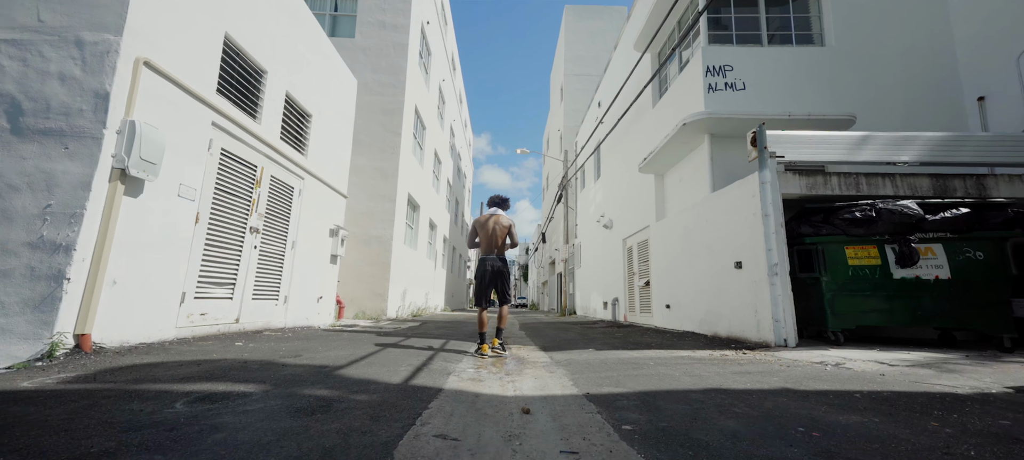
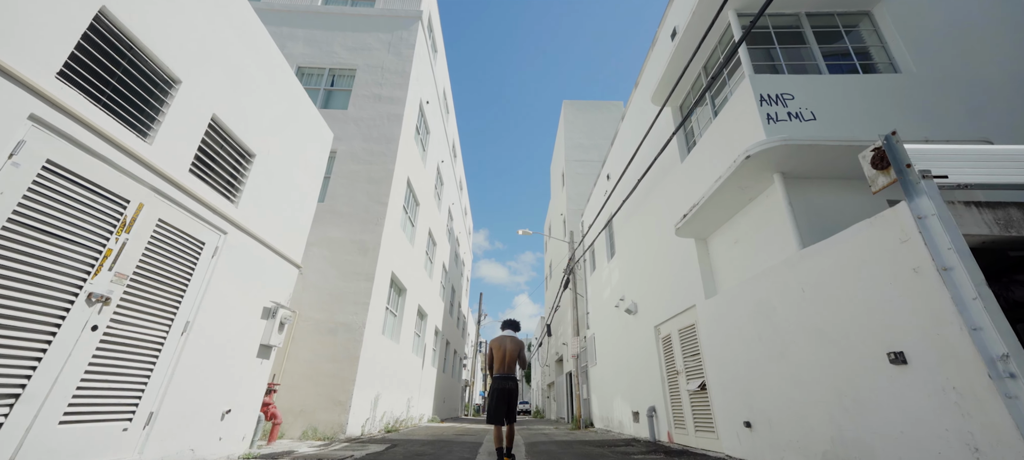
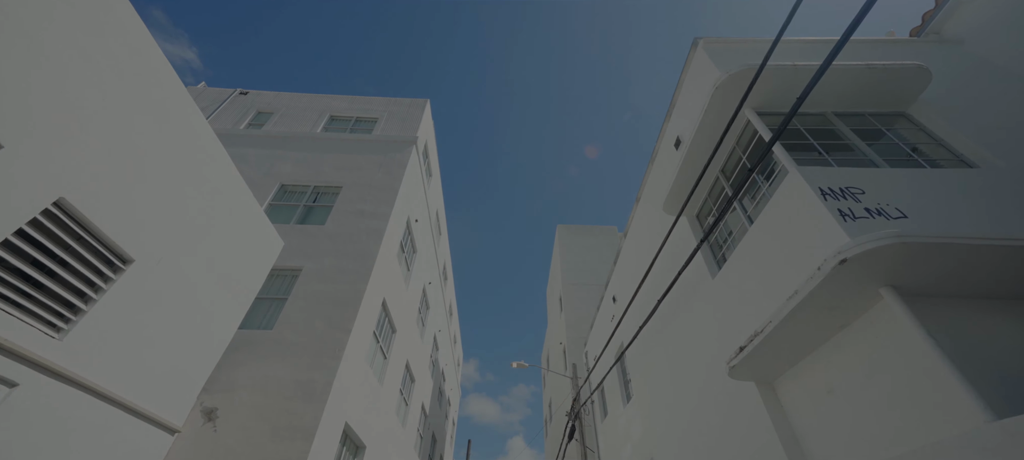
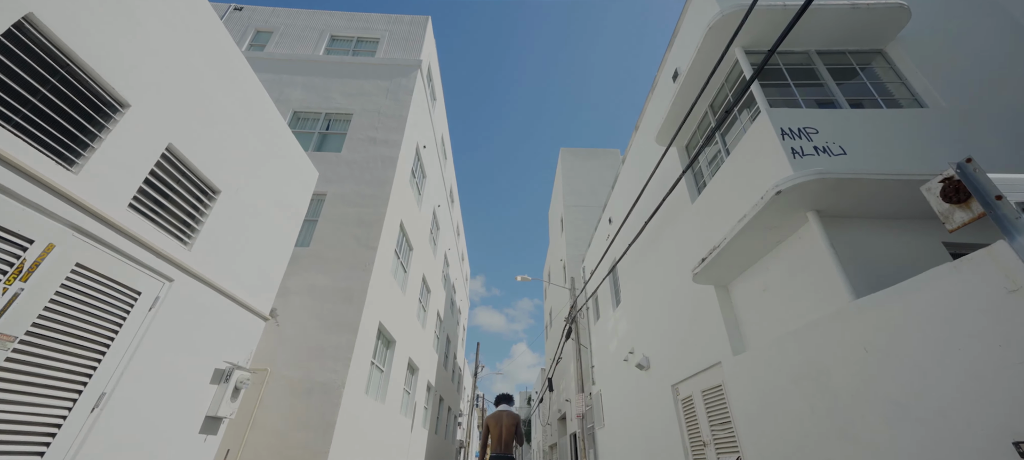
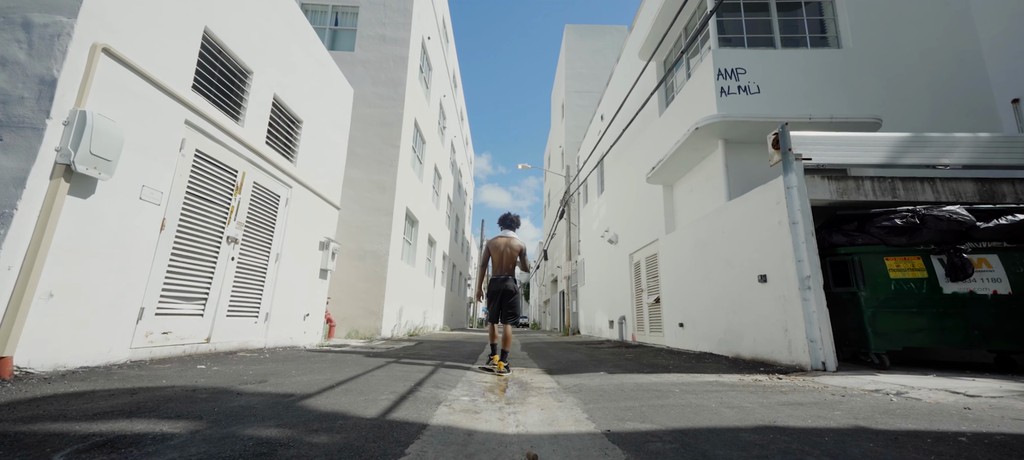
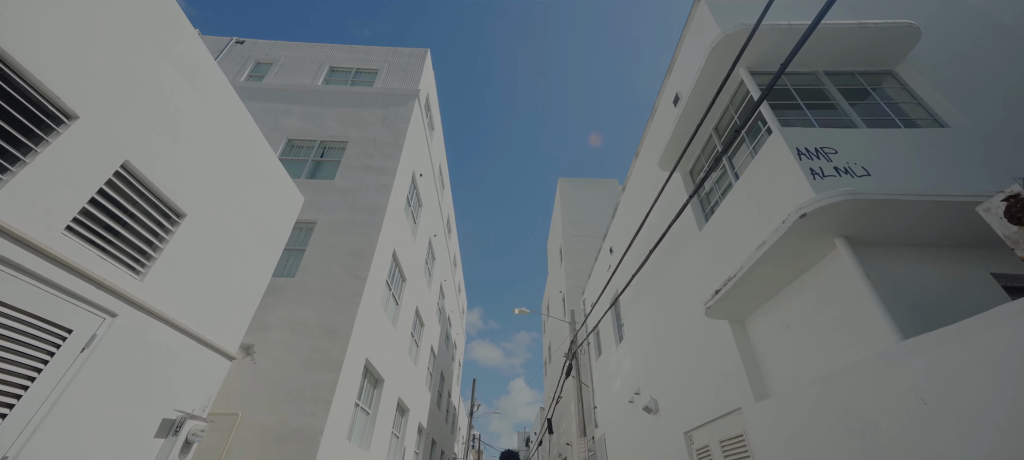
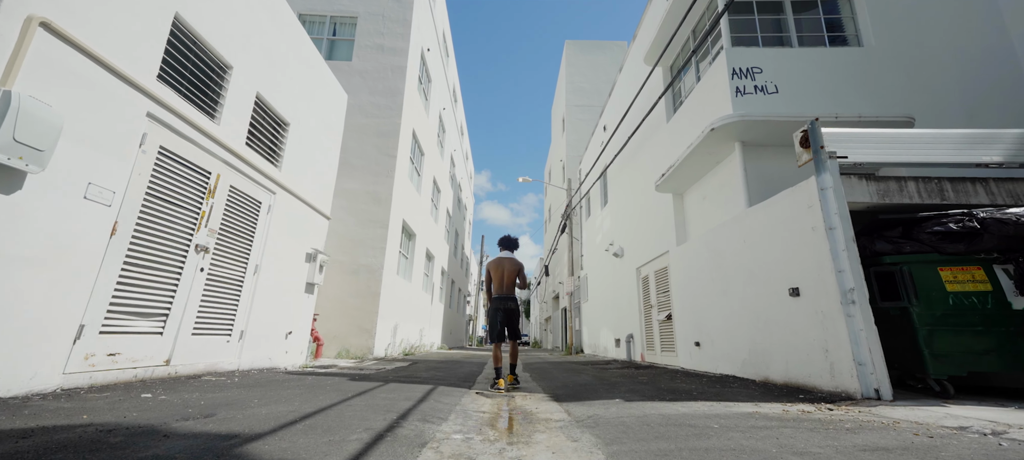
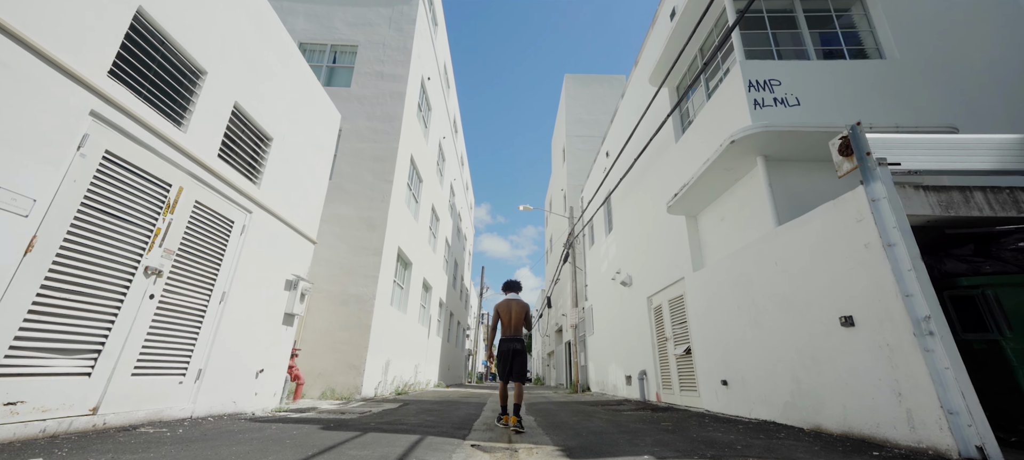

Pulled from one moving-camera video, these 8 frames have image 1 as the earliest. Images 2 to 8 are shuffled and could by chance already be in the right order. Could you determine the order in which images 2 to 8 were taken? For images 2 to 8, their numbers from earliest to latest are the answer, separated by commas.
5, 7, 8, 2, 4, 6, 3
